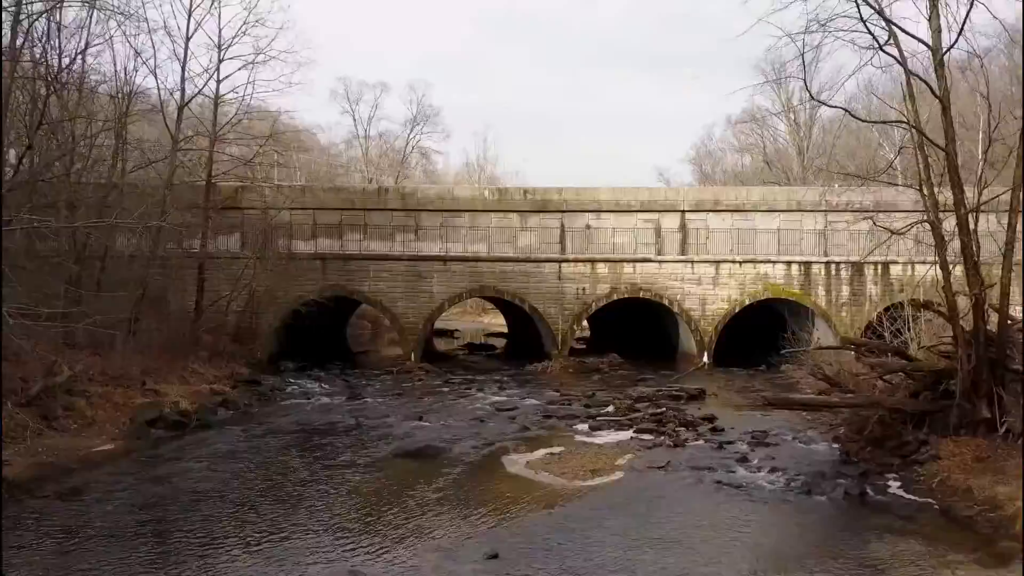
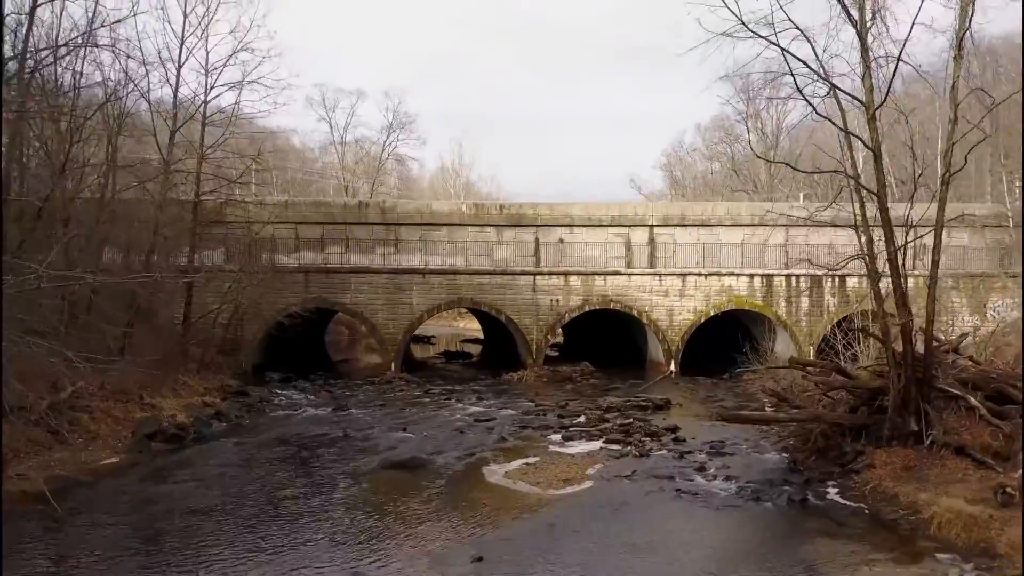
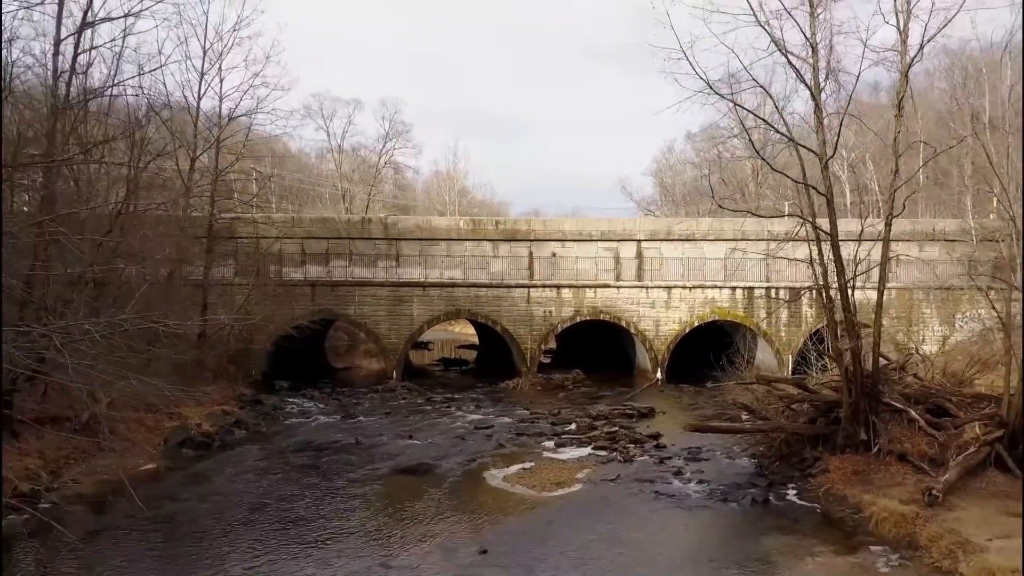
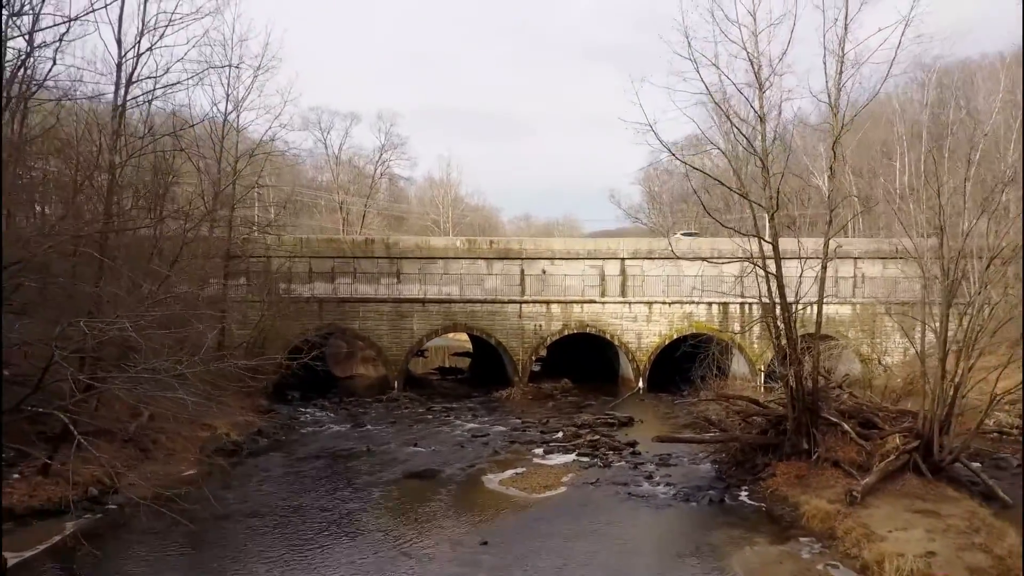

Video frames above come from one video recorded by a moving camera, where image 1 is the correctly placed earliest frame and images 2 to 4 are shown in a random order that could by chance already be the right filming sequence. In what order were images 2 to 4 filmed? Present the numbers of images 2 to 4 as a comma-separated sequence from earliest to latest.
2, 3, 4
